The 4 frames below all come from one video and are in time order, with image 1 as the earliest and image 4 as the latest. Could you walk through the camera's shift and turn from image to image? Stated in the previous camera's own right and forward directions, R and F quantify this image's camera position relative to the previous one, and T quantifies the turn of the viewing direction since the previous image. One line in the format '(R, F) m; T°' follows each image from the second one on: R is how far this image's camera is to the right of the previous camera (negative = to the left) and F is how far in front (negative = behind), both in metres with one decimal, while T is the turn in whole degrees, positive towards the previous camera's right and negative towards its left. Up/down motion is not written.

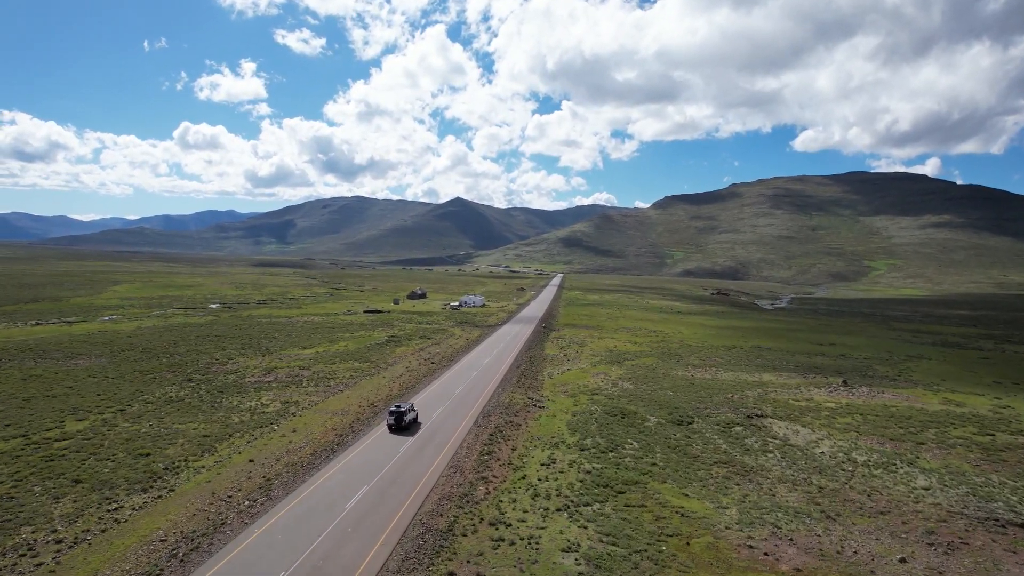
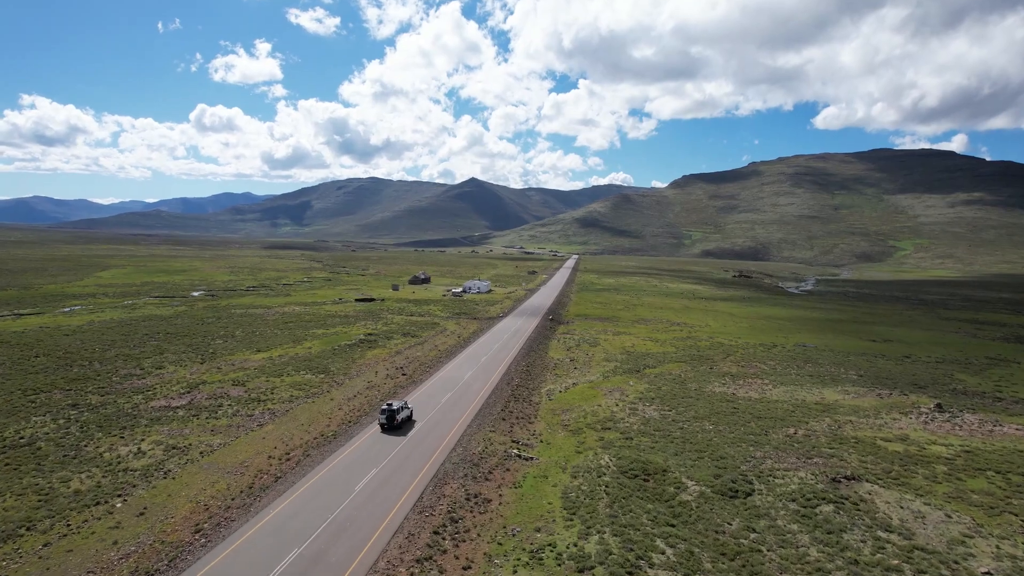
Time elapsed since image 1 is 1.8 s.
(+2.0, +14.0) m; -1°
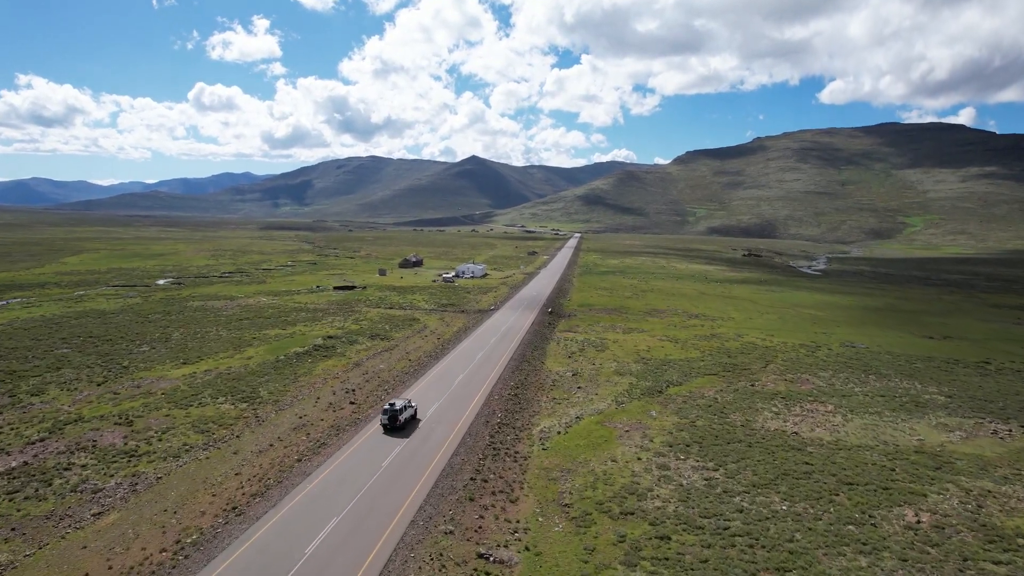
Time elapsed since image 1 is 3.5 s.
(+1.3, +13.5) m; 0°
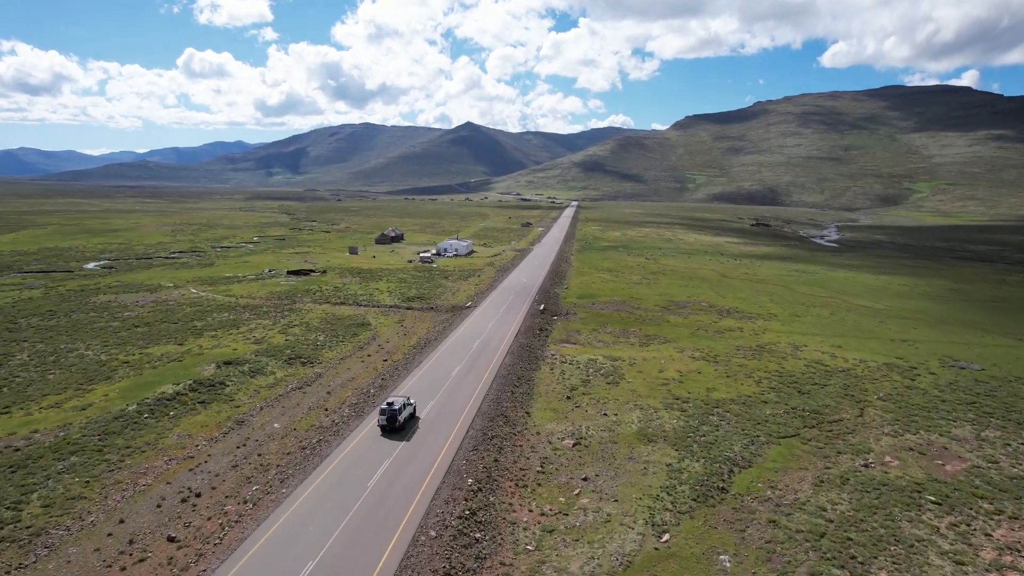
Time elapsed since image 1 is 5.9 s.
(+1.6, +19.4) m; 0°
